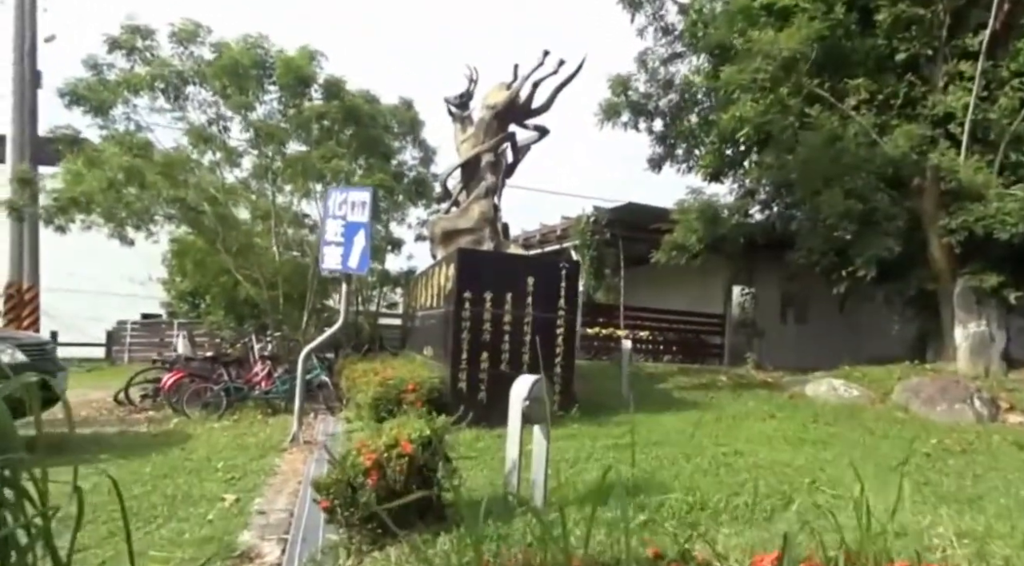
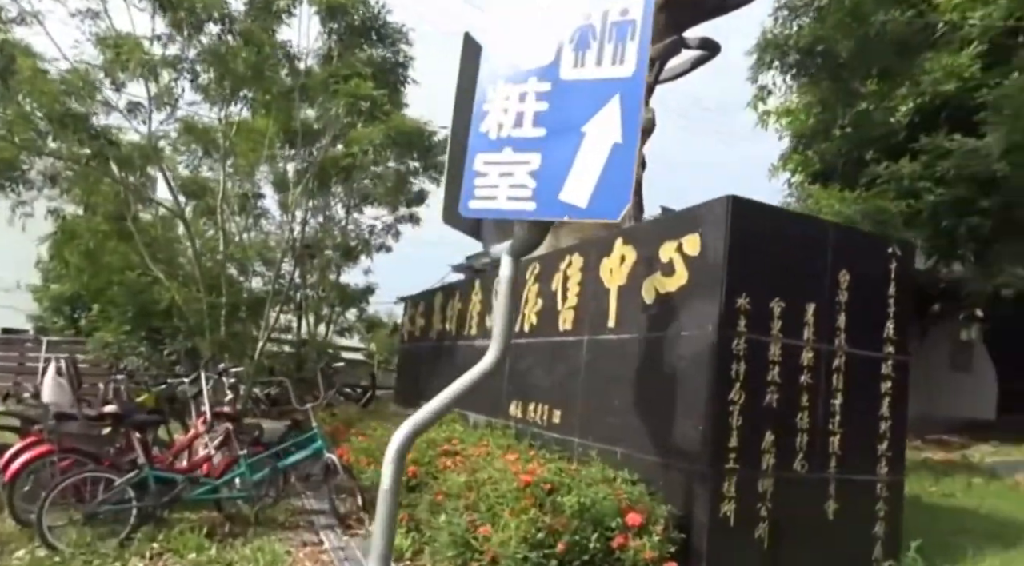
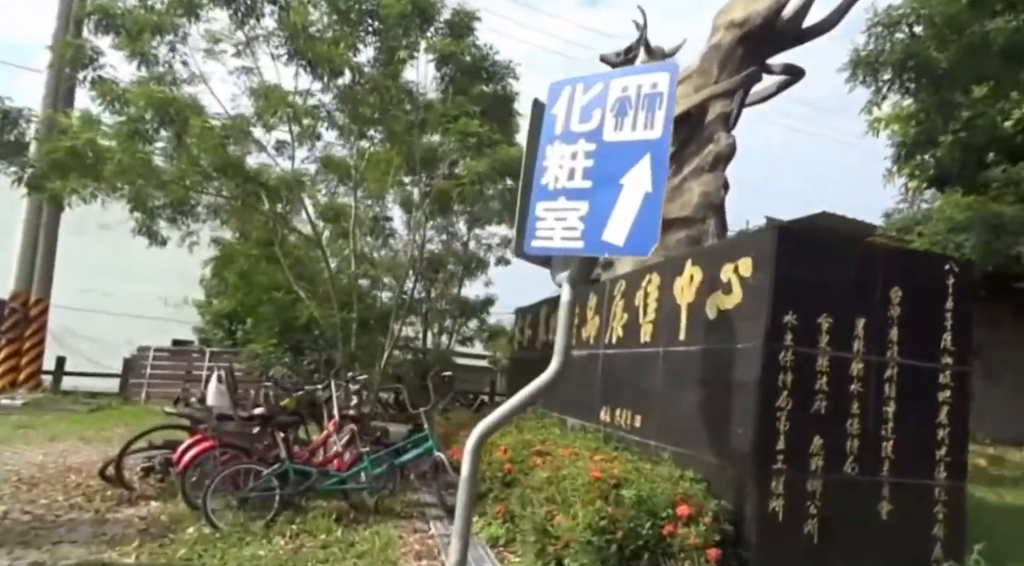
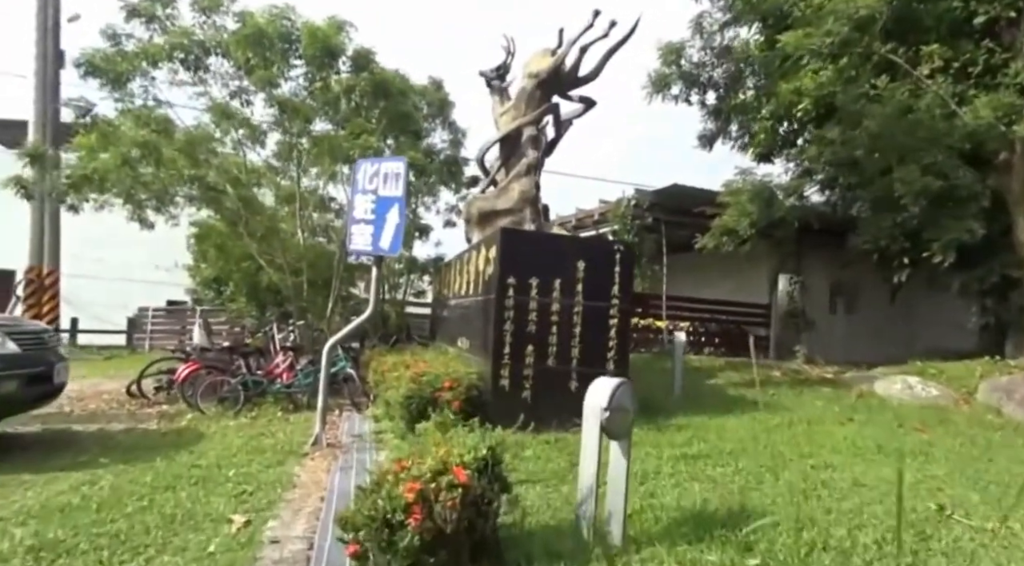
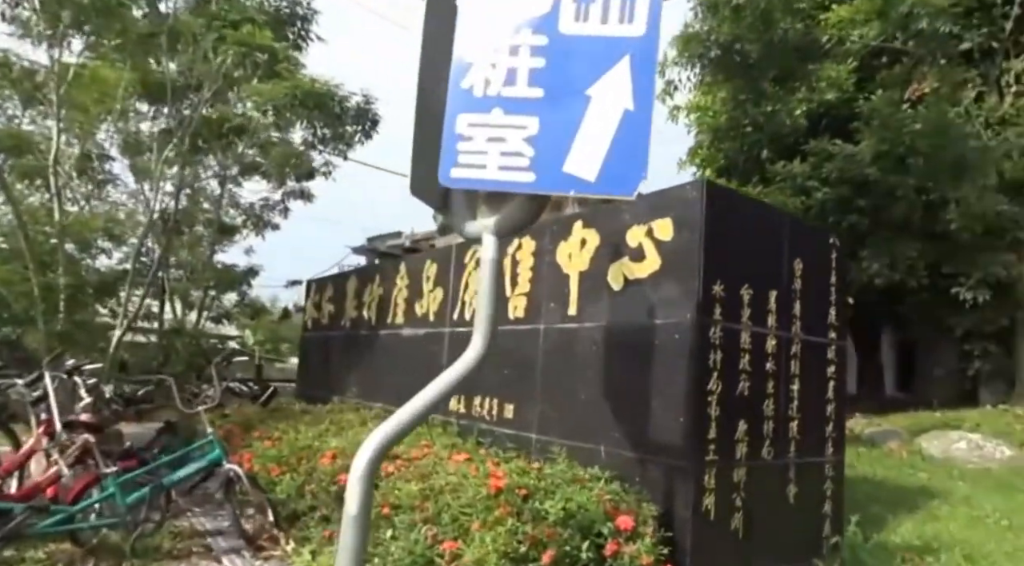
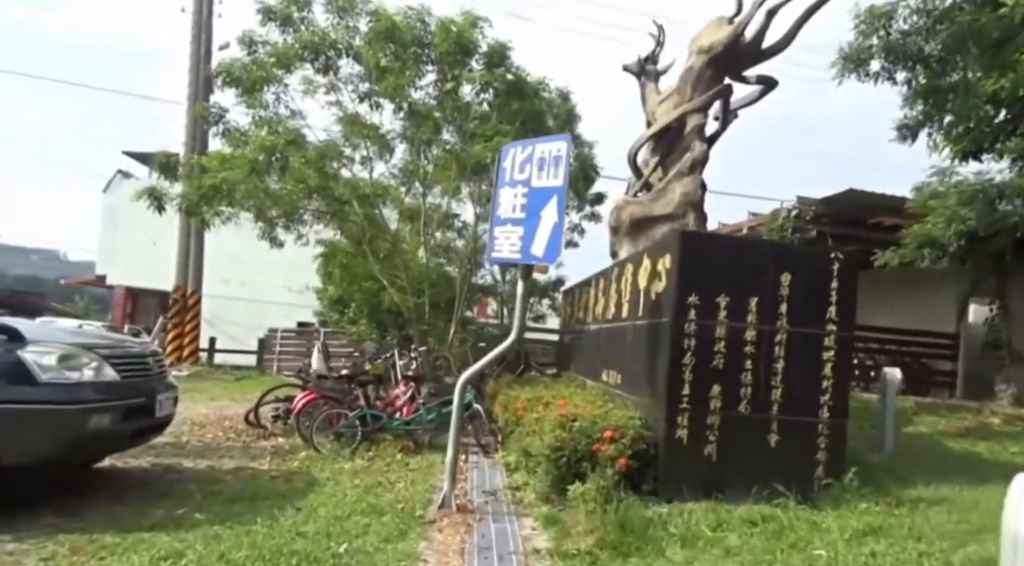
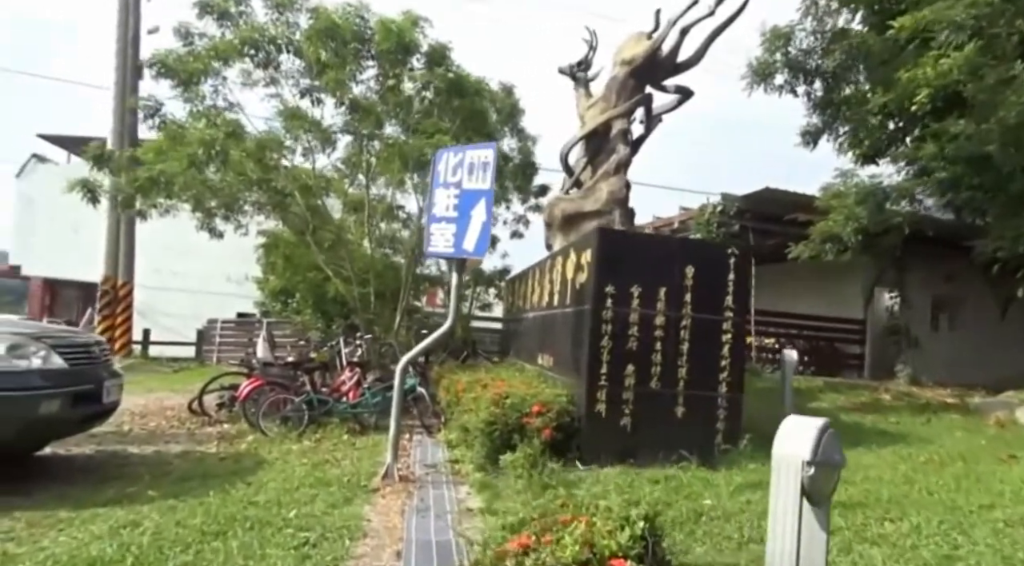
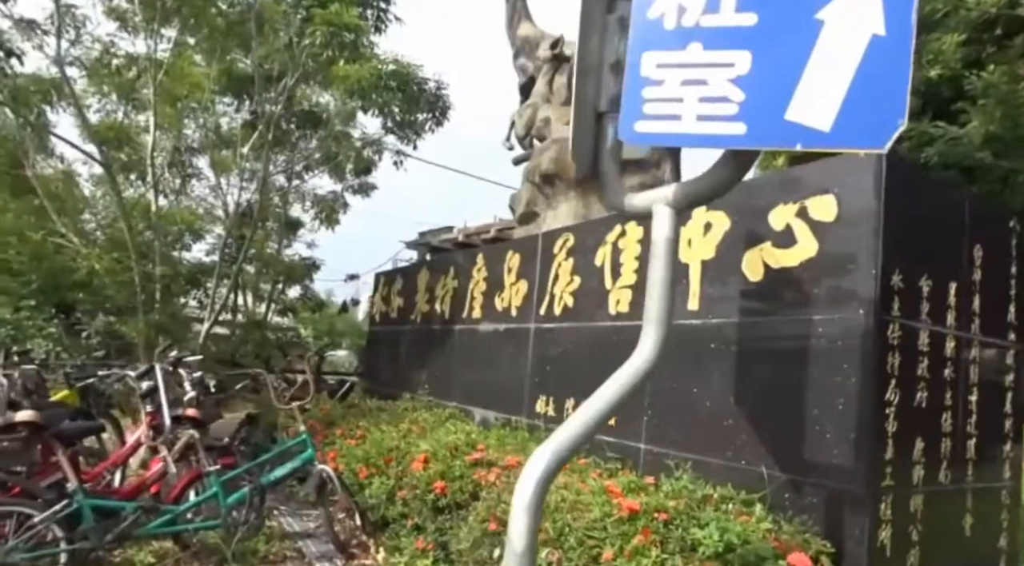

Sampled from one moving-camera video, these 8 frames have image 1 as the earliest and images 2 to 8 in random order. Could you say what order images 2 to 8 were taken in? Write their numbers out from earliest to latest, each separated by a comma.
4, 7, 6, 3, 2, 5, 8
